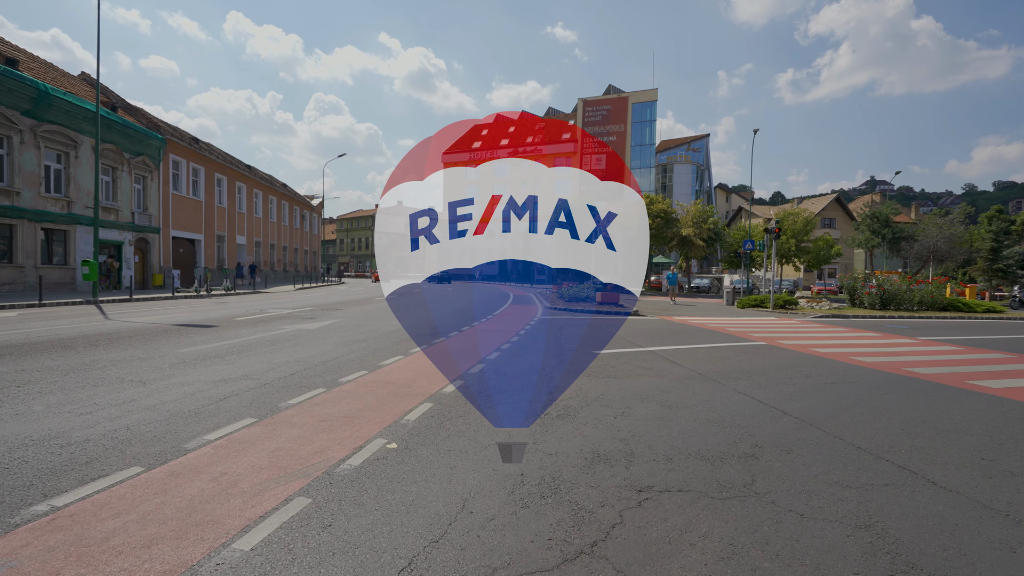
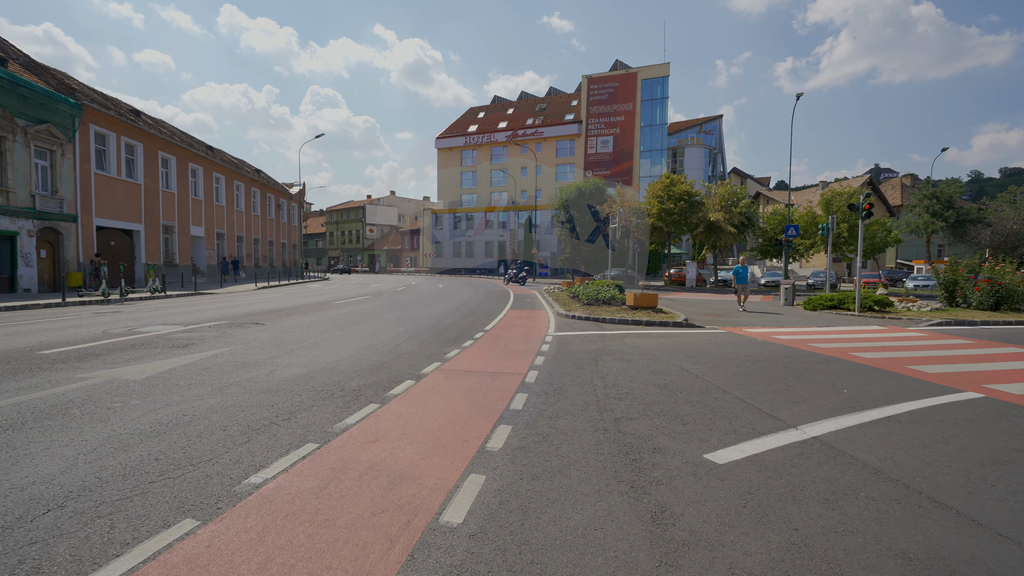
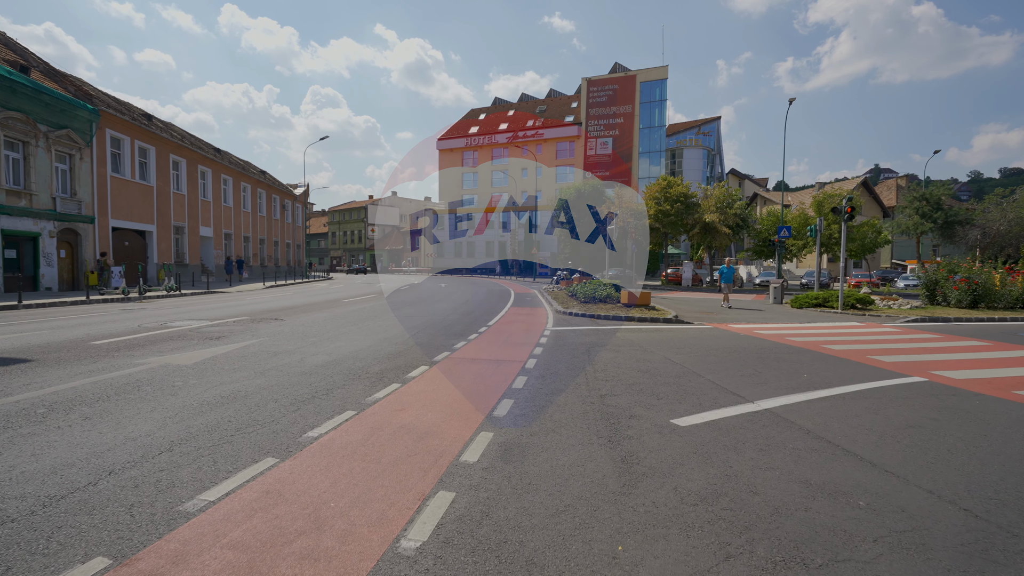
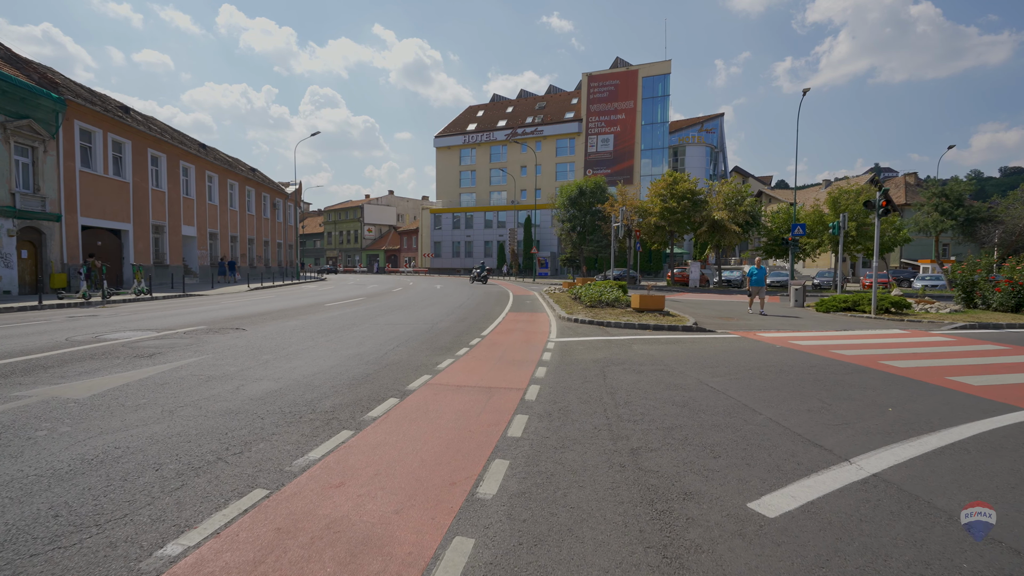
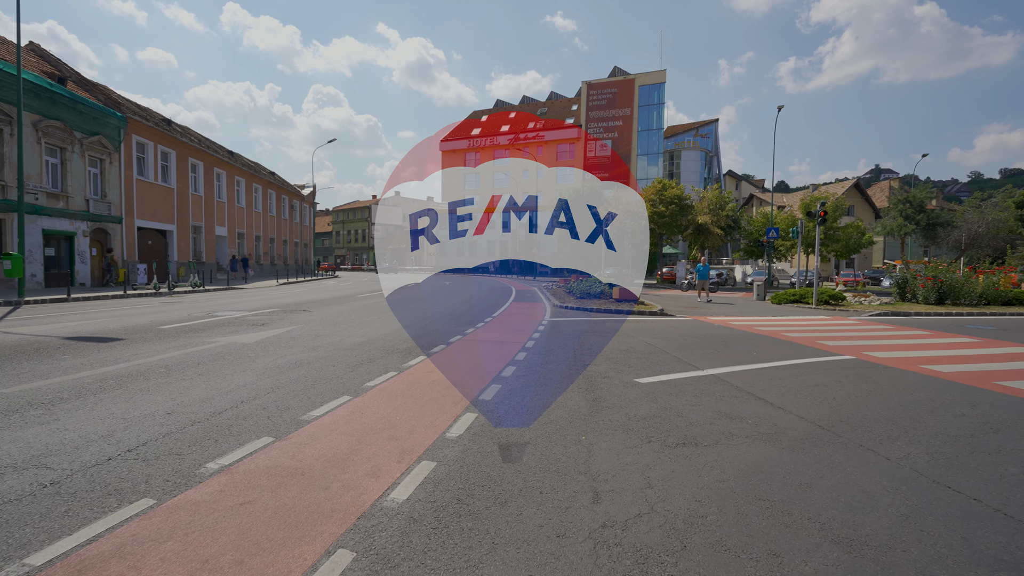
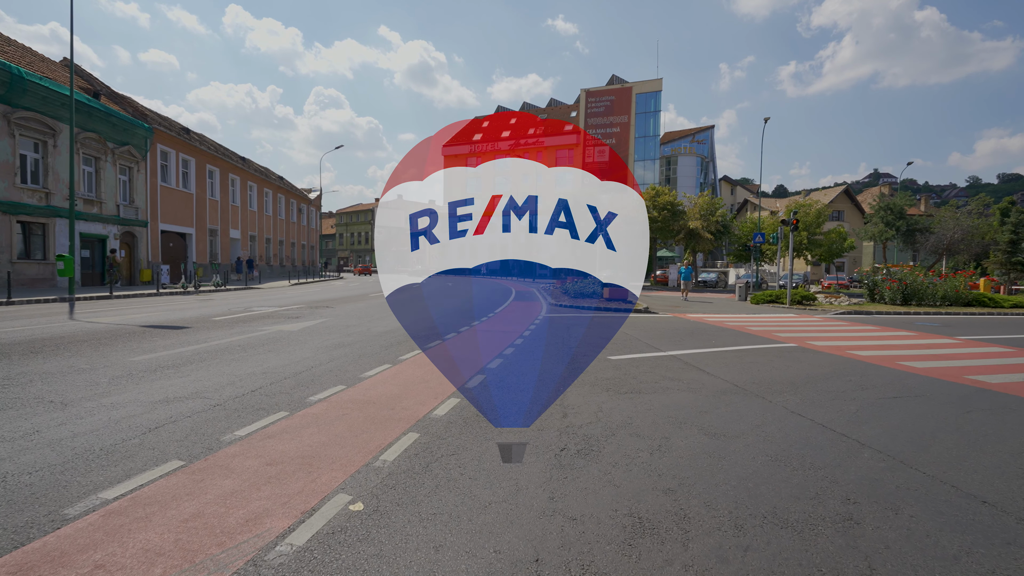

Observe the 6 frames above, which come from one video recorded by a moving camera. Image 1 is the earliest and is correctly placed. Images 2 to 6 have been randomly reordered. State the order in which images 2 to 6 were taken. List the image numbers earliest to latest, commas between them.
6, 5, 3, 2, 4
